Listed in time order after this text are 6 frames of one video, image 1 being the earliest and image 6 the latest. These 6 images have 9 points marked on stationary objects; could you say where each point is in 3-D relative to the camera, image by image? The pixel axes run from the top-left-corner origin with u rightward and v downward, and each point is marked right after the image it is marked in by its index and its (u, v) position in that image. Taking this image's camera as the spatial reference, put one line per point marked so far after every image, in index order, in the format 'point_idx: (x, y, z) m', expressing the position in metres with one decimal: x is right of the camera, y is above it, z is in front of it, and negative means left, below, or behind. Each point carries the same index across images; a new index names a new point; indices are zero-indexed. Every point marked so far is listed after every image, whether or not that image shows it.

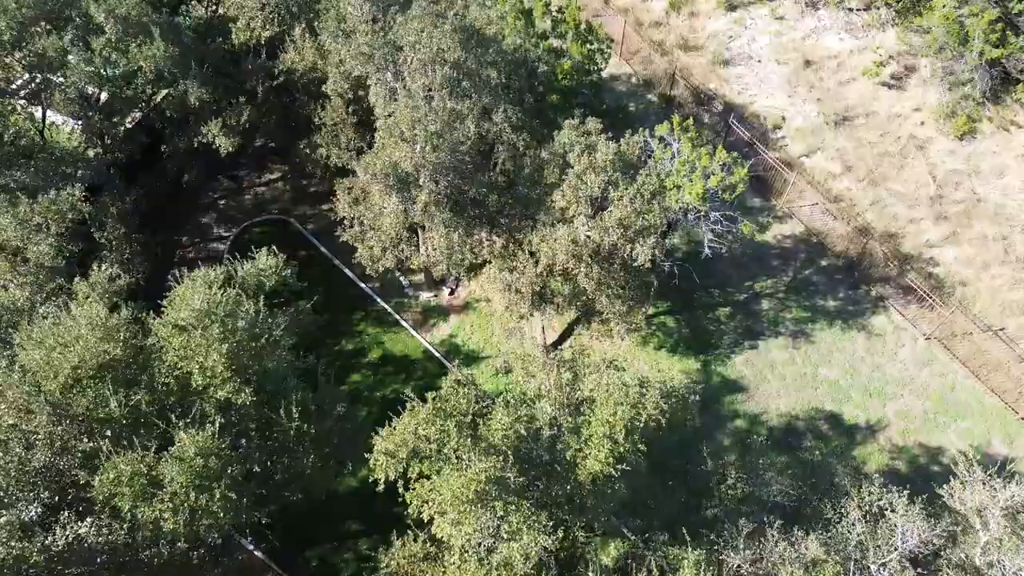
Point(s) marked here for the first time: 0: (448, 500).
0: (-1.6, -4.7, +17.7) m
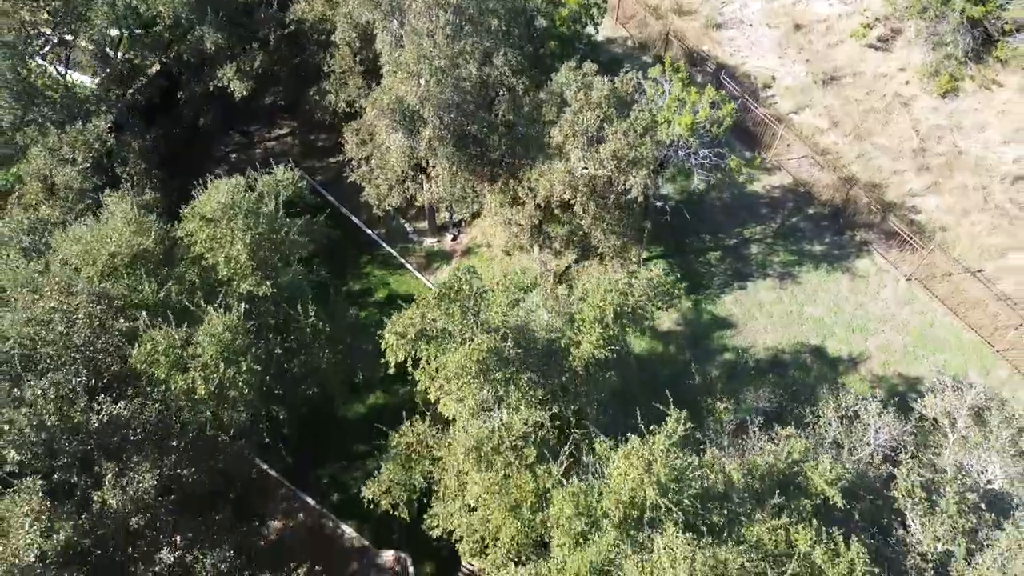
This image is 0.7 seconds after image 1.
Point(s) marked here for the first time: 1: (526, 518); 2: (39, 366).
0: (-1.6, -2.1, +19.3) m
1: (+0.3, -5.2, +17.8) m
2: (-10.6, -1.8, +17.9) m
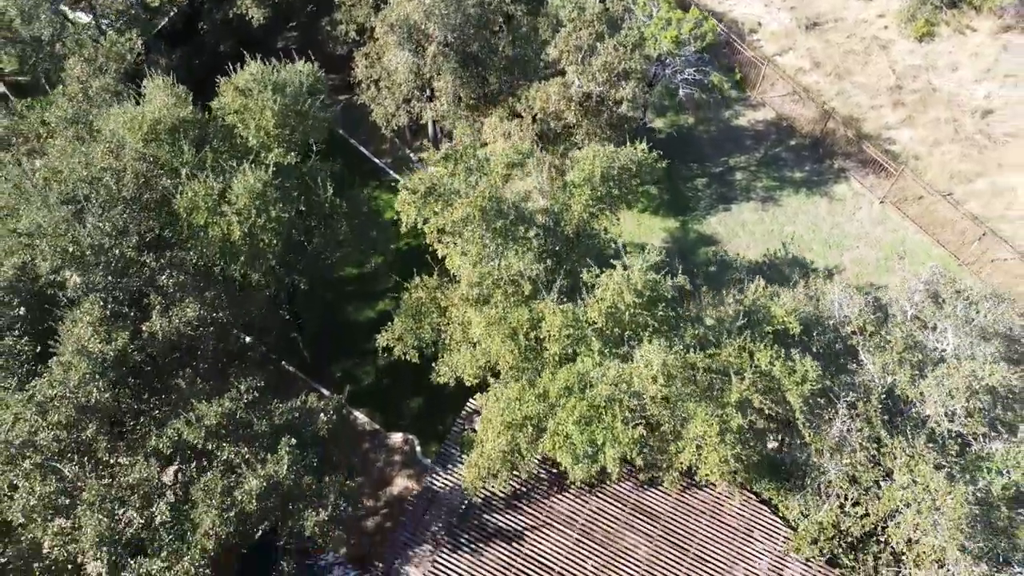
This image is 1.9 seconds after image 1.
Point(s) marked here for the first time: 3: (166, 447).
0: (-1.7, +1.7, +21.8) m
1: (+0.3, -1.4, +20.3) m
2: (-10.7, +2.0, +20.4) m
3: (-7.7, -3.6, +18.0) m
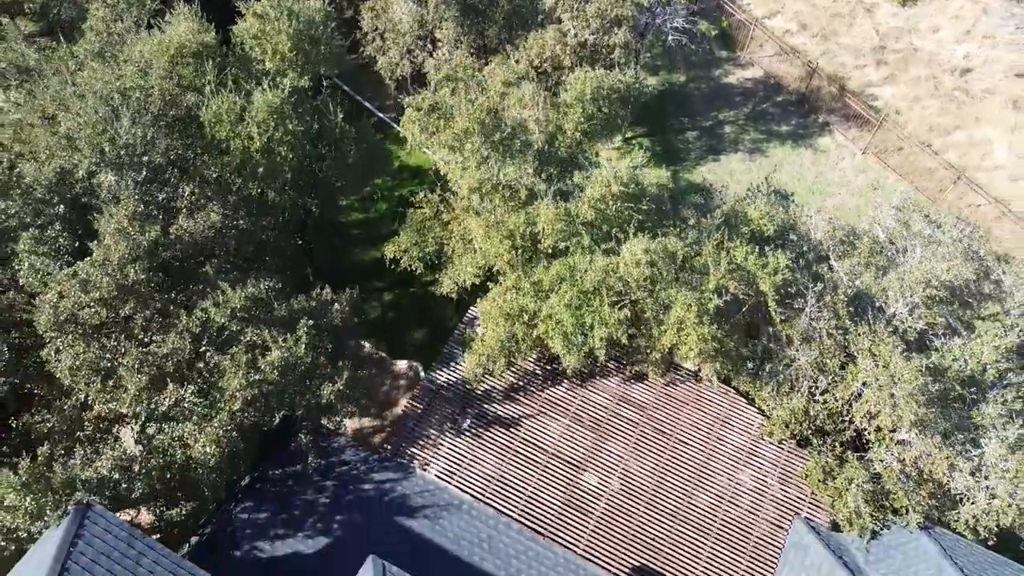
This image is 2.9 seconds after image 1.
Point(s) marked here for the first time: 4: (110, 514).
0: (-1.7, +4.3, +23.7) m
1: (+0.2, +1.3, +22.2) m
2: (-10.7, +4.6, +22.3) m
3: (-7.8, -1.0, +19.9) m
4: (-8.0, -4.6, +15.7) m
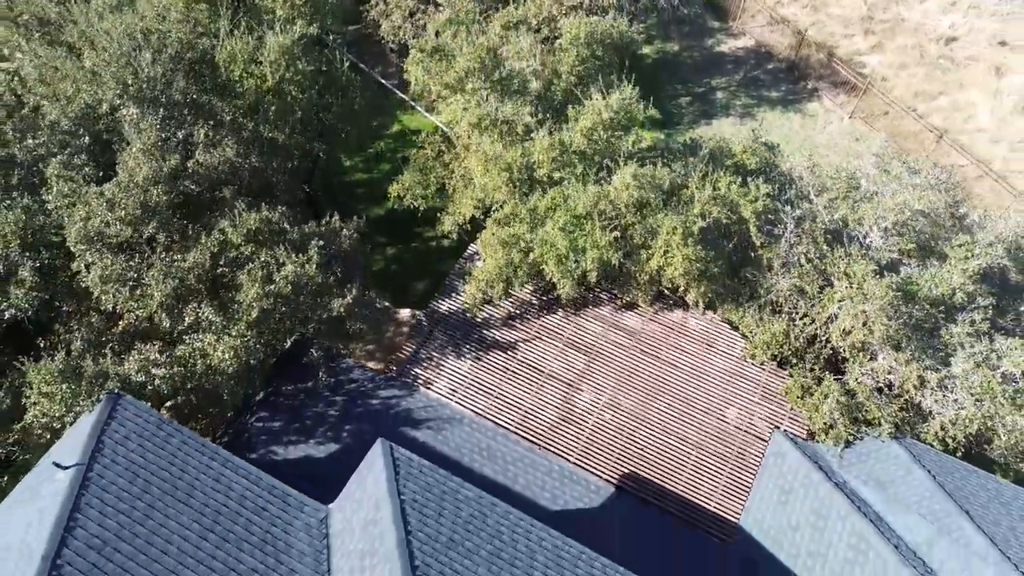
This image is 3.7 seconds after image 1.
0: (-1.8, +6.4, +25.1) m
1: (+0.2, +3.3, +23.6) m
2: (-10.8, +6.7, +23.7) m
3: (-7.9, +1.1, +21.3) m
4: (-8.1, -2.6, +17.1) m
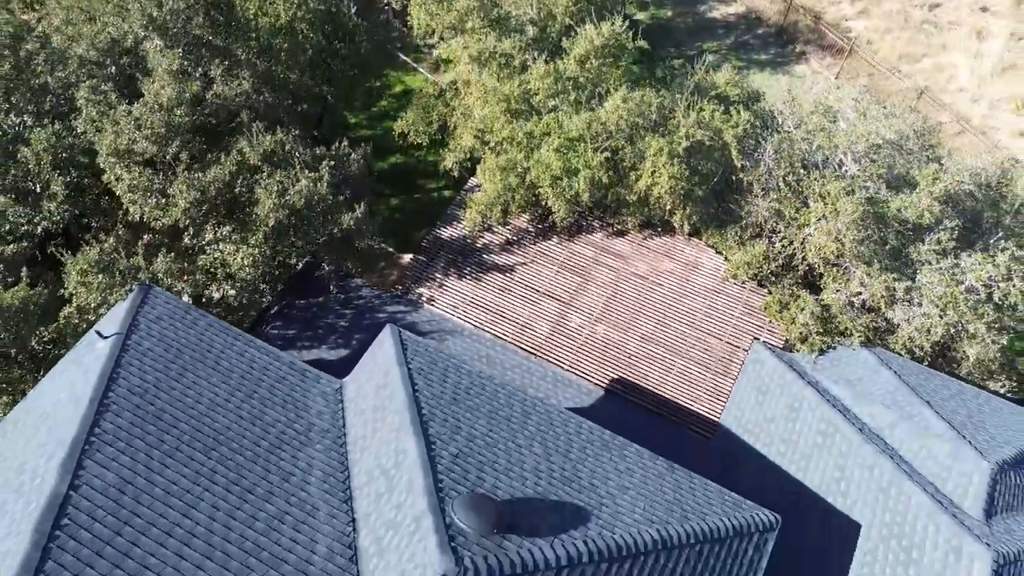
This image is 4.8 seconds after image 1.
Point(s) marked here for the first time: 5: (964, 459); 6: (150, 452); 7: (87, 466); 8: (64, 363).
0: (-1.9, +8.8, +26.7) m
1: (+0.1, +5.8, +25.2) m
2: (-10.9, +9.1, +25.3) m
3: (-7.9, +3.5, +22.9) m
4: (-8.2, -0.2, +18.8) m
5: (+10.4, -3.9, +18.6) m
6: (-6.3, -2.8, +13.9) m
7: (-6.9, -2.9, +13.0) m
8: (-9.5, -1.6, +17.0) m
